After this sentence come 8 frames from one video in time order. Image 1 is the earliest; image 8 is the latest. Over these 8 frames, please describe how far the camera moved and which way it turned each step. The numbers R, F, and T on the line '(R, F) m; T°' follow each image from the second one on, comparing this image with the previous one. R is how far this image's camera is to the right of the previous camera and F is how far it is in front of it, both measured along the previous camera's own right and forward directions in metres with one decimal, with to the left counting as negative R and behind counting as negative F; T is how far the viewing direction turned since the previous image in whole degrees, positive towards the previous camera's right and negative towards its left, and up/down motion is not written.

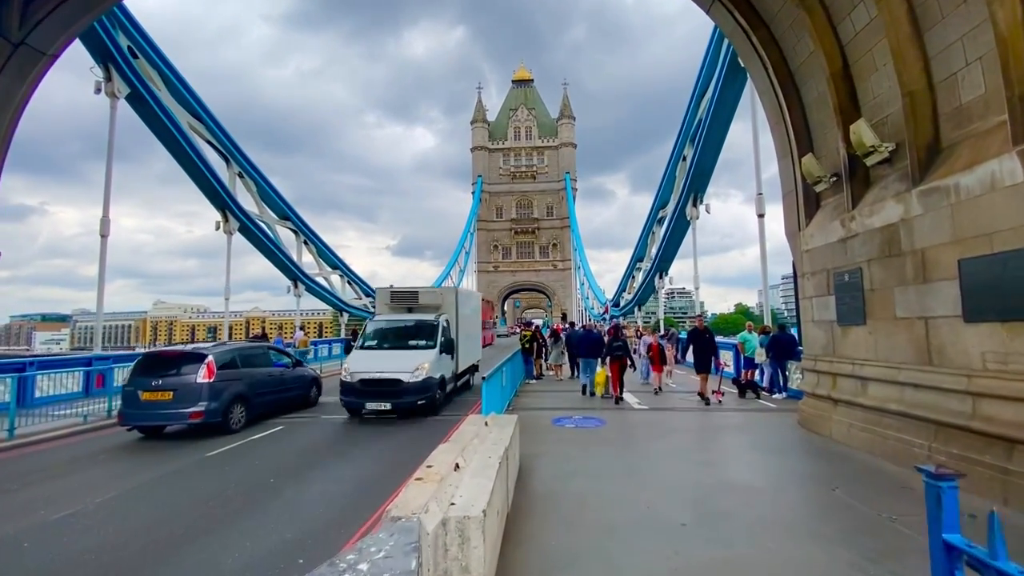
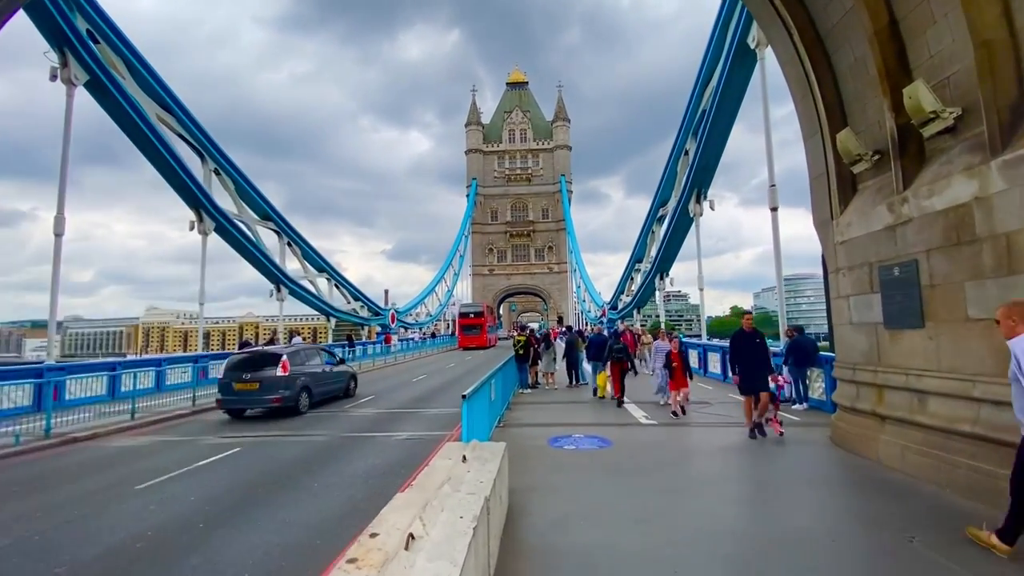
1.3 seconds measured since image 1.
(+0.1, +1.2) m; 0°
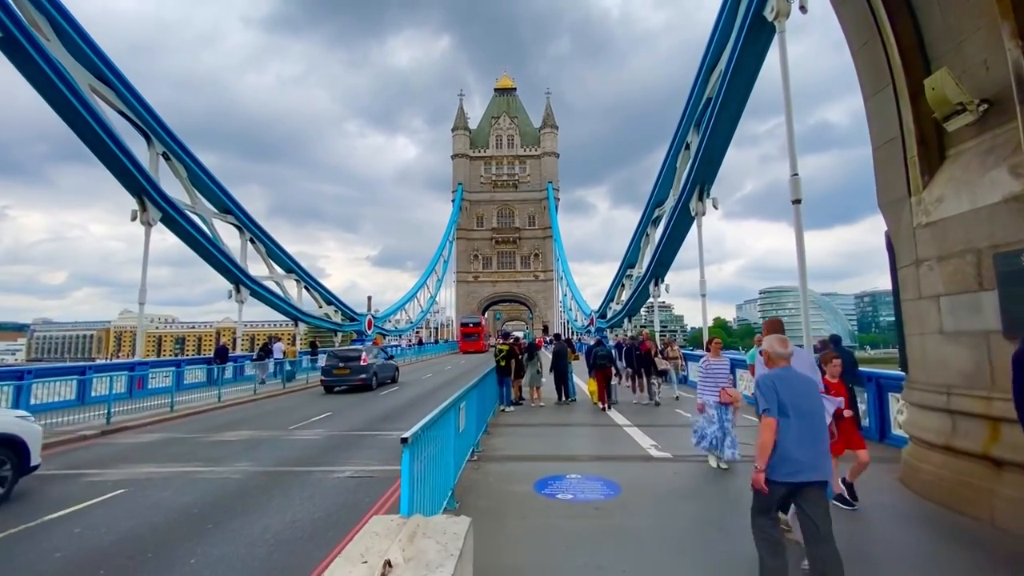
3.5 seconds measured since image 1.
(+0.1, +1.9) m; +1°
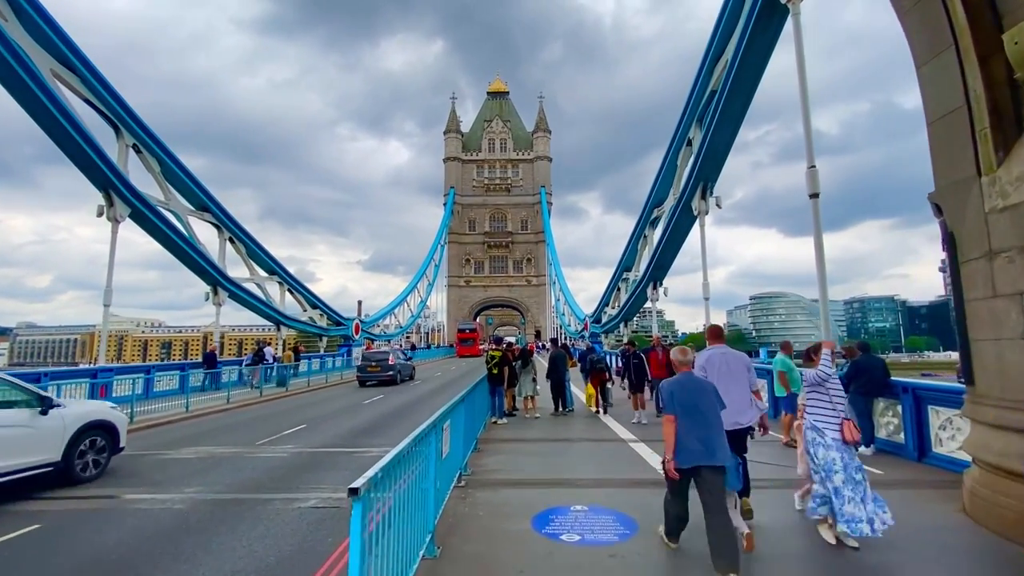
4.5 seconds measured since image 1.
(0.0, +1.0) m; +1°
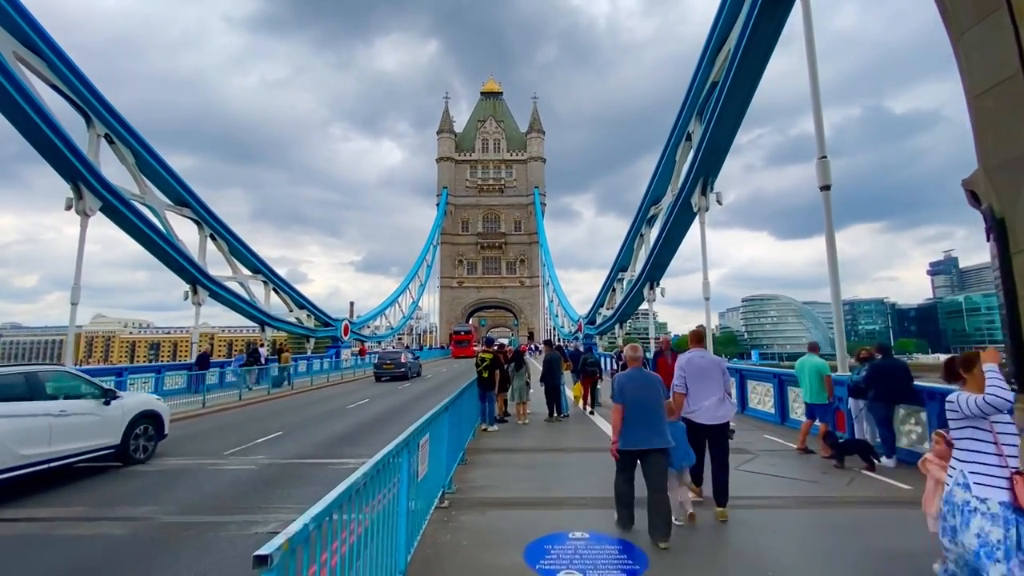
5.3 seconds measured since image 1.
(0.0, +0.7) m; +1°
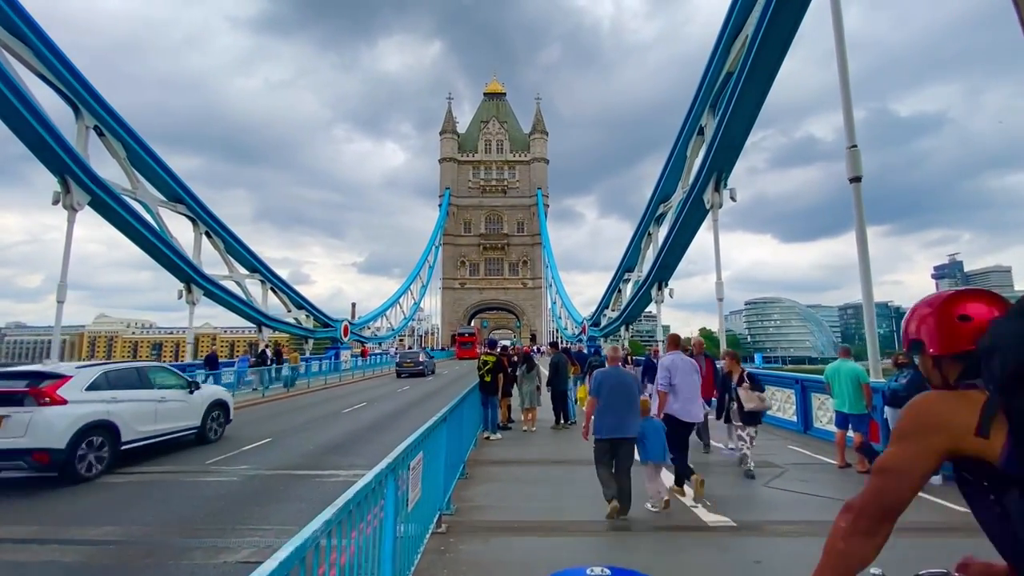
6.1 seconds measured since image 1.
(0.0, +0.6) m; 0°
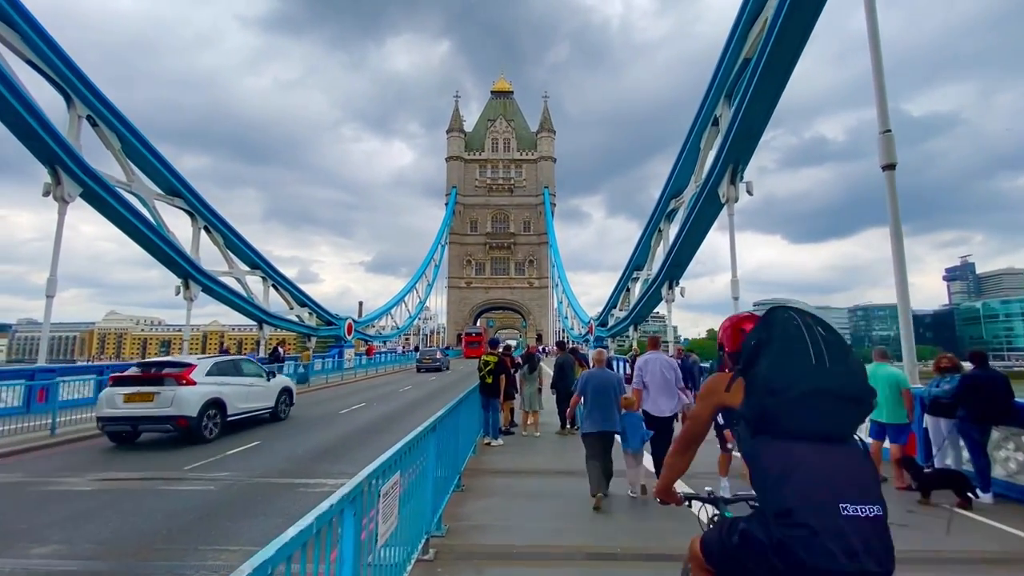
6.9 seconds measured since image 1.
(0.0, +0.6) m; -1°
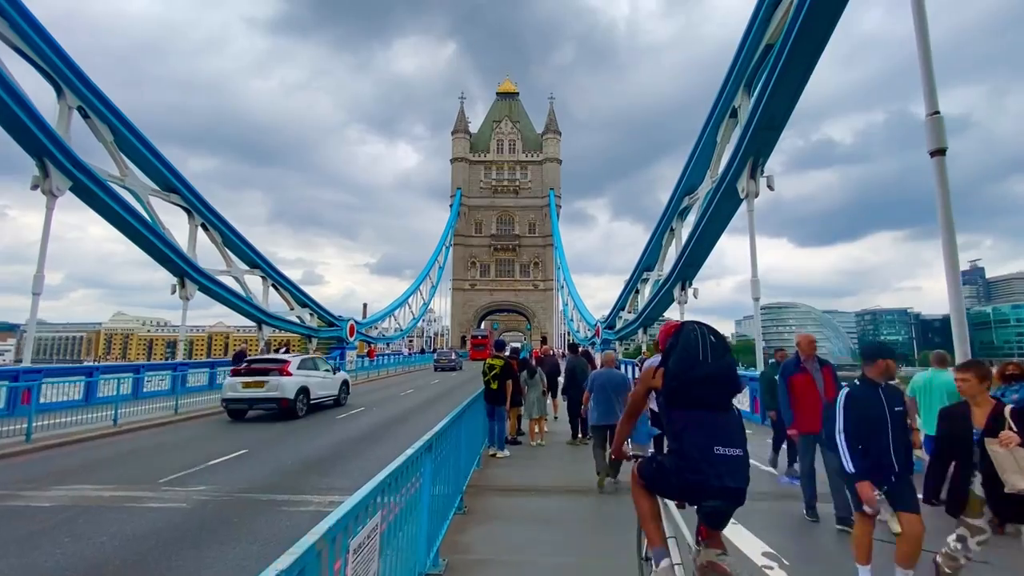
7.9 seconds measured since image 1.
(0.0, +0.7) m; 0°
